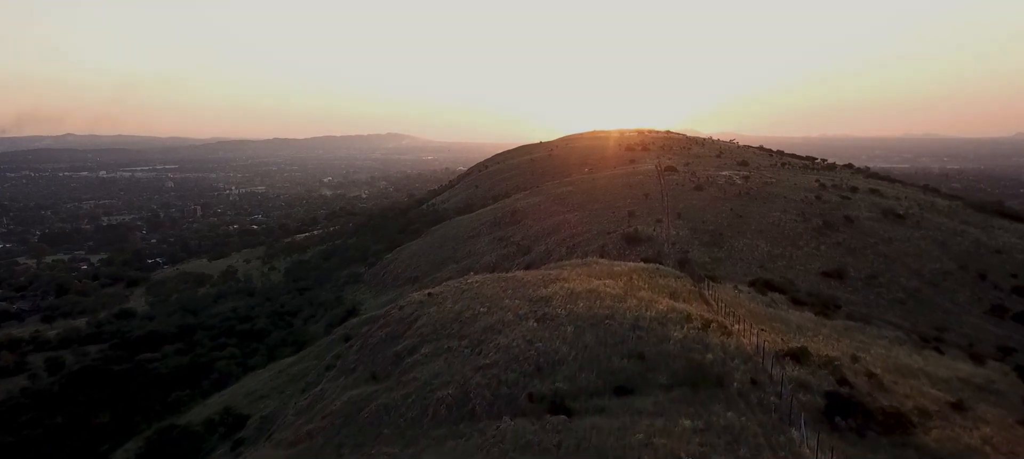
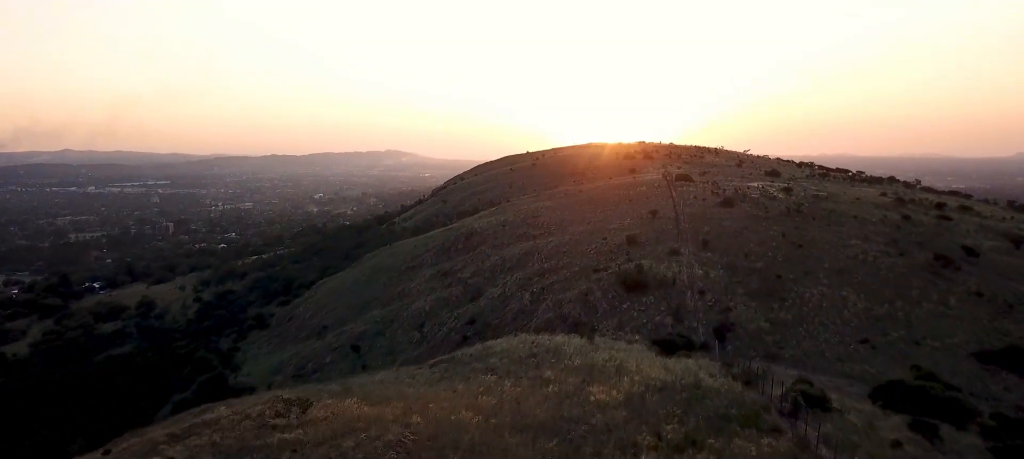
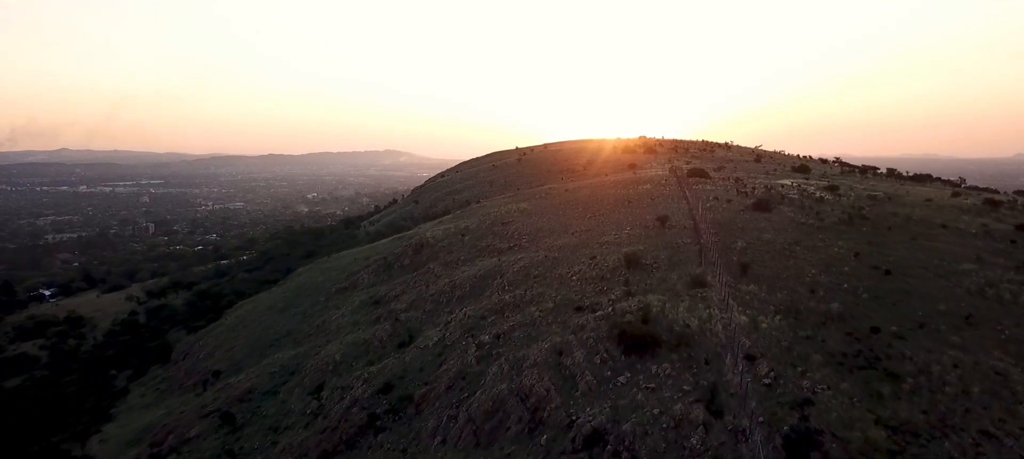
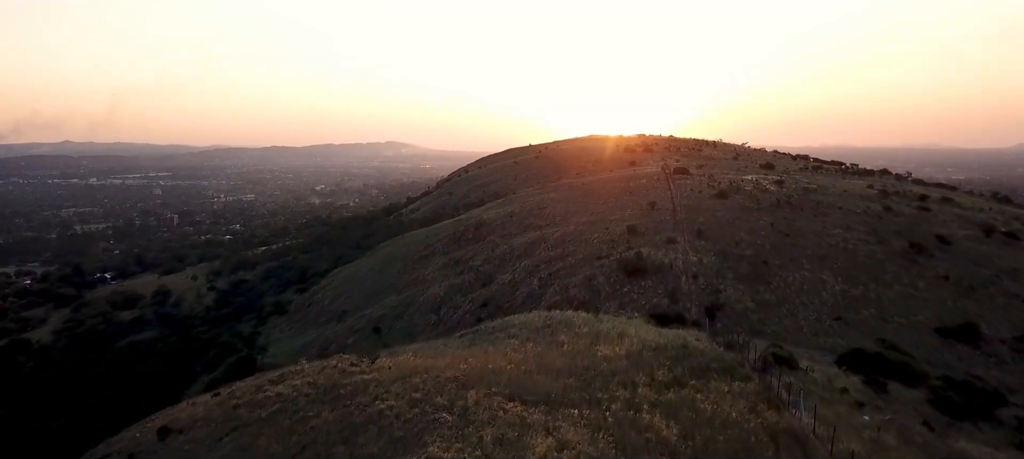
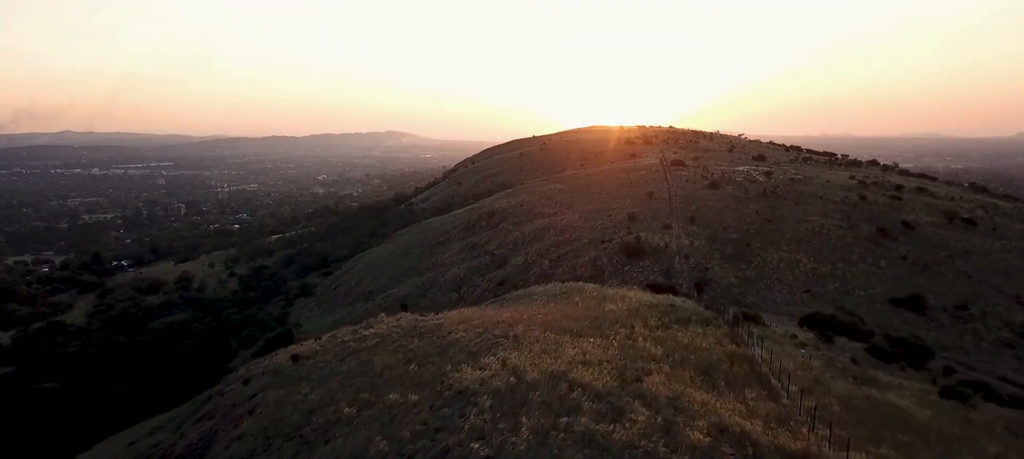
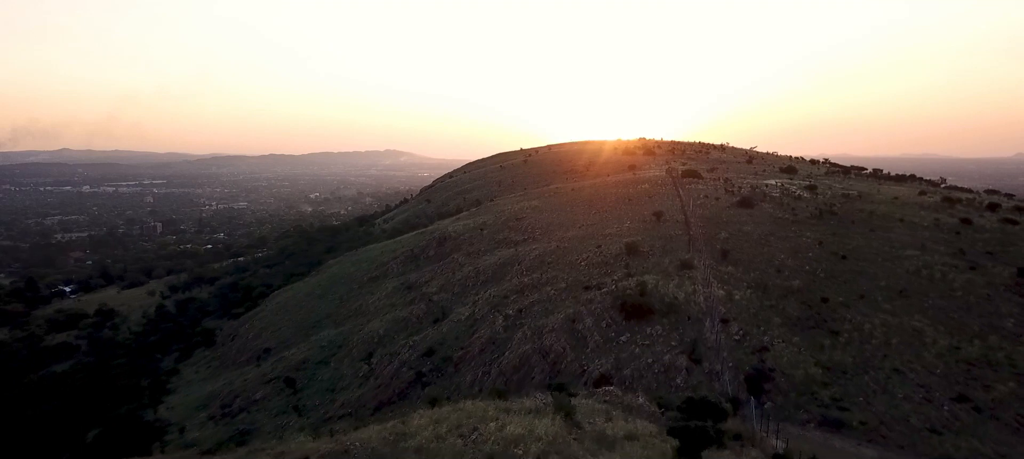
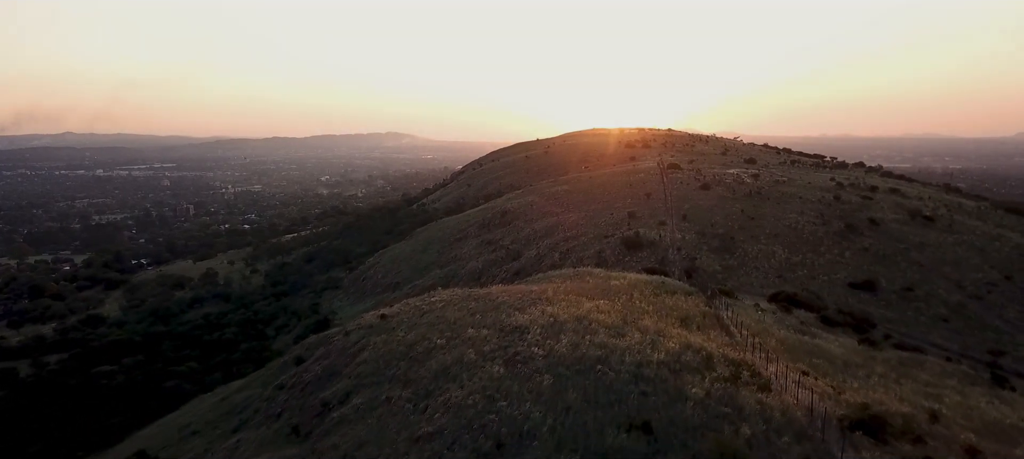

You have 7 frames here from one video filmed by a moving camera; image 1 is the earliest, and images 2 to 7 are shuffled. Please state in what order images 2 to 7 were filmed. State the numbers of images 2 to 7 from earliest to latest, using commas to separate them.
7, 5, 4, 2, 6, 3
